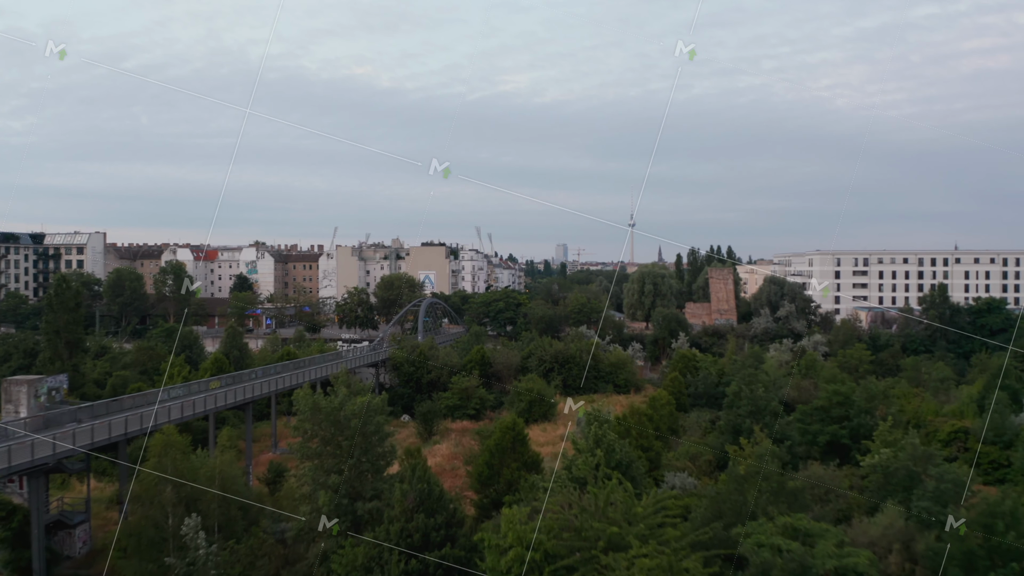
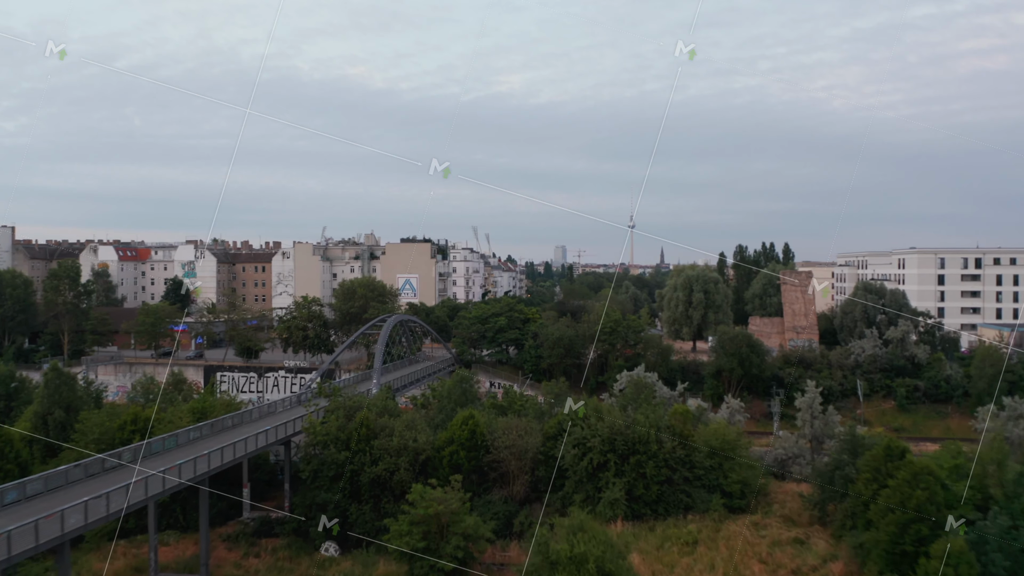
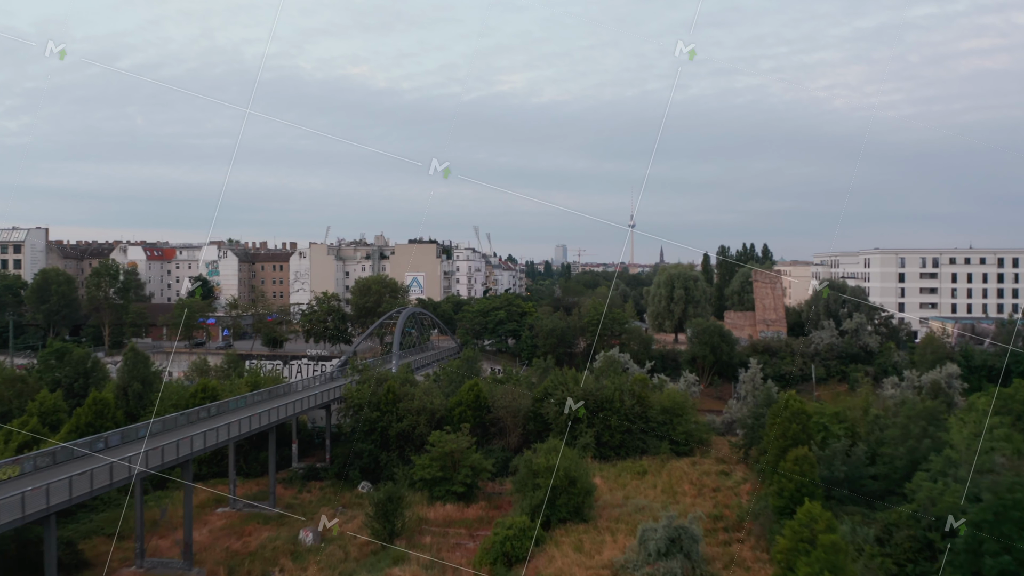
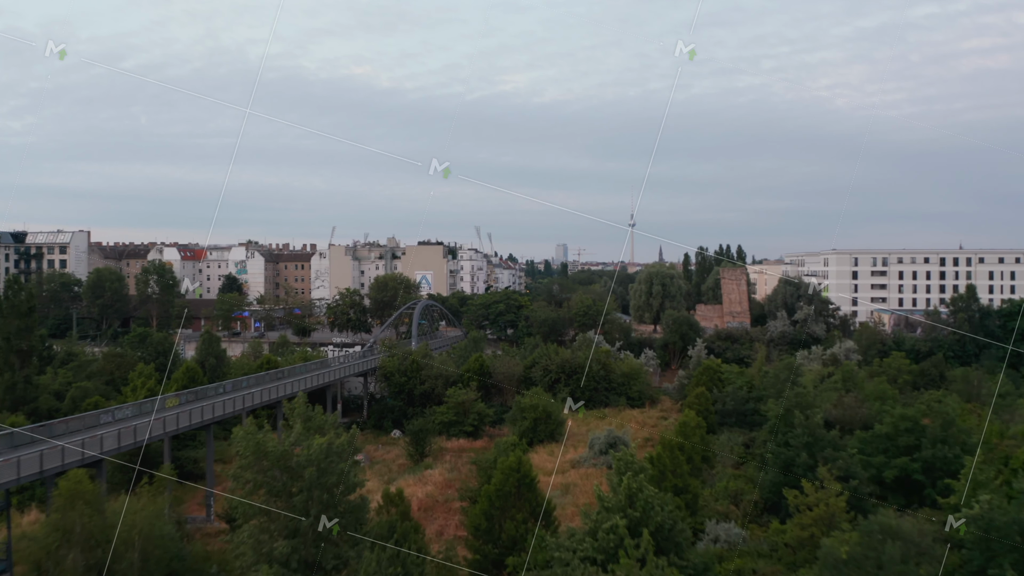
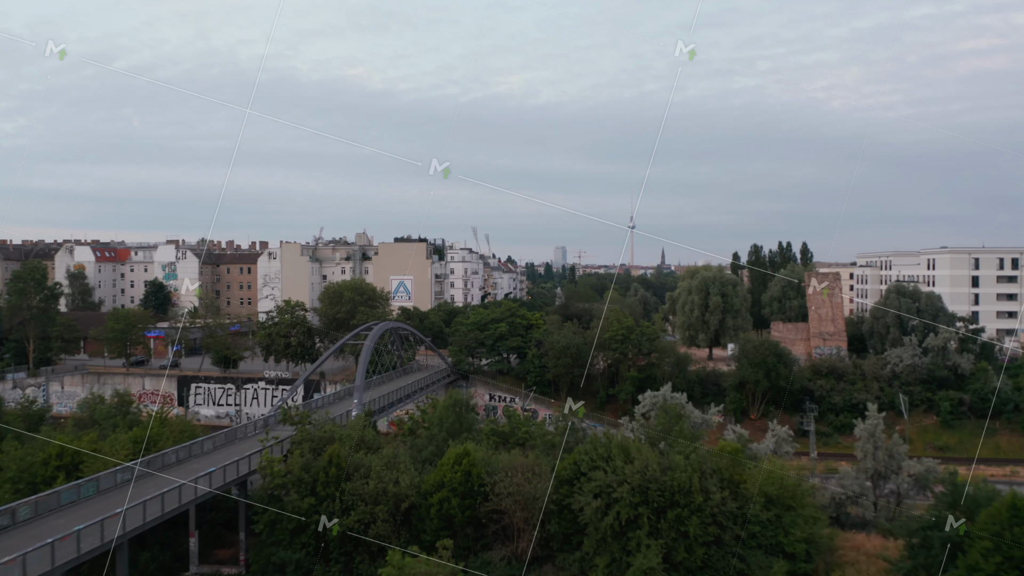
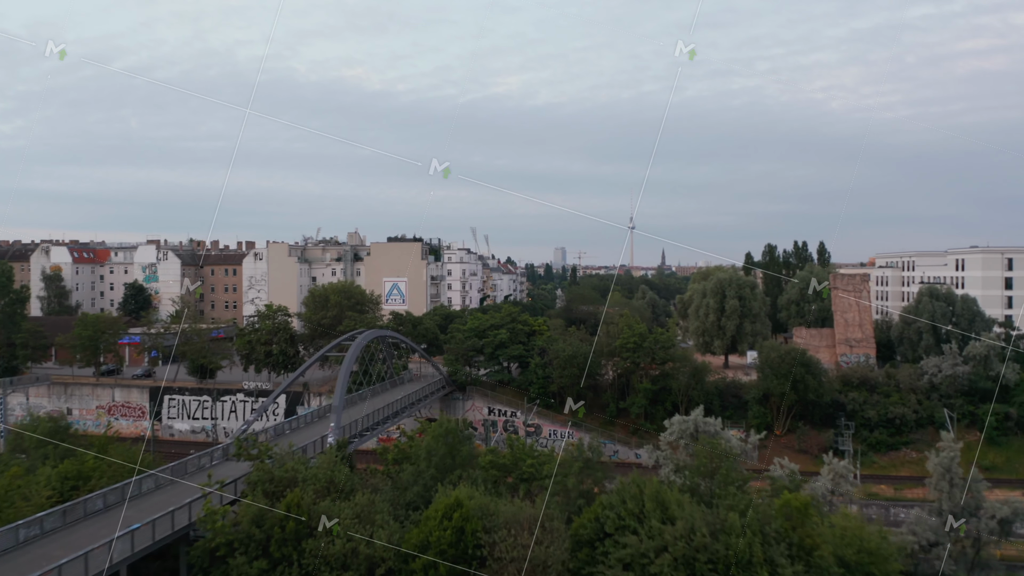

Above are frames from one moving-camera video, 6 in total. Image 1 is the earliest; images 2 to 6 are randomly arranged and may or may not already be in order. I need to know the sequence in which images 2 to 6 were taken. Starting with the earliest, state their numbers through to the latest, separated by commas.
4, 3, 2, 5, 6
